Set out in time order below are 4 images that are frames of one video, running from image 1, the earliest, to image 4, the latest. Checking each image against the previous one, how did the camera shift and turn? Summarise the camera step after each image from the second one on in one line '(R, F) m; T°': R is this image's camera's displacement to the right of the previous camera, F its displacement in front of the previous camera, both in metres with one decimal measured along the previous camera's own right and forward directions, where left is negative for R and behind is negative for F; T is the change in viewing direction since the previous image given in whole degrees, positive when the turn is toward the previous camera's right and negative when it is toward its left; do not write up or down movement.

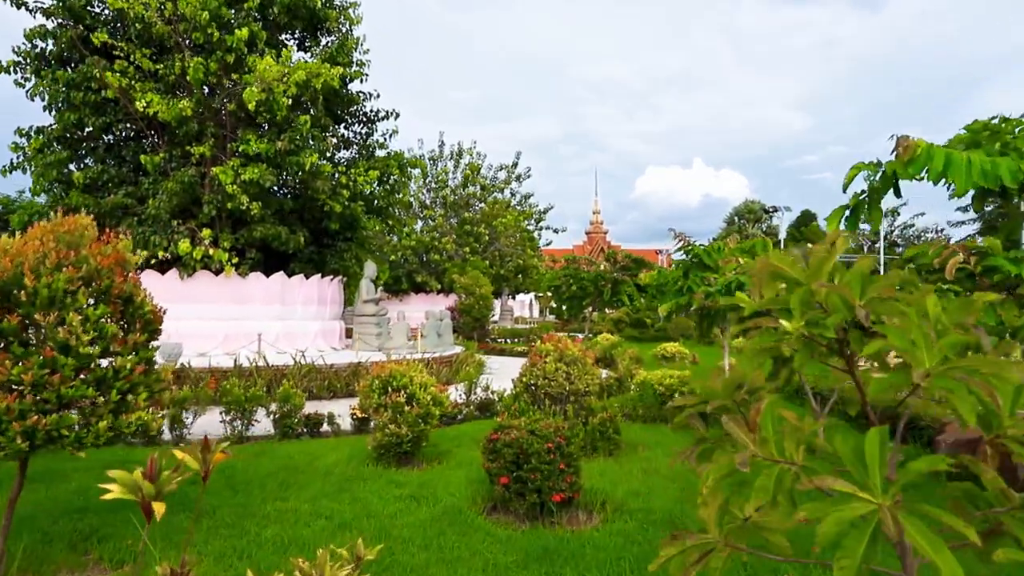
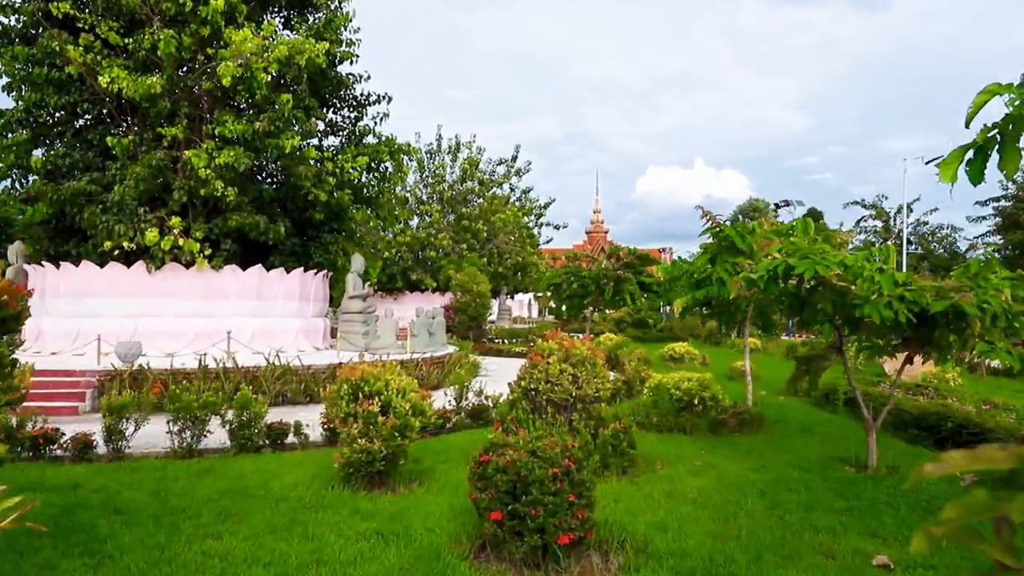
(0.0, +1.0) m; 0°
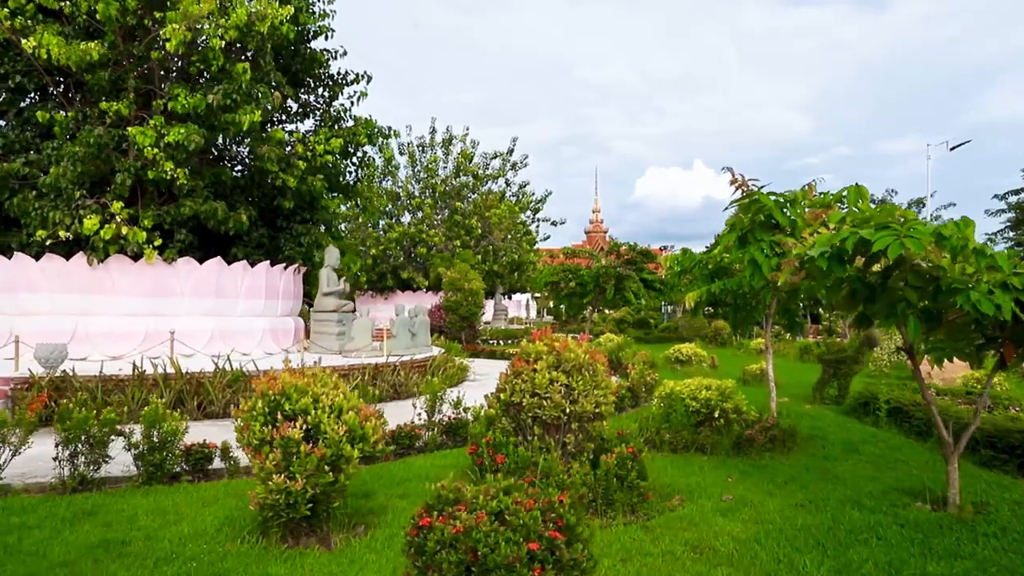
(+0.2, +1.3) m; 0°
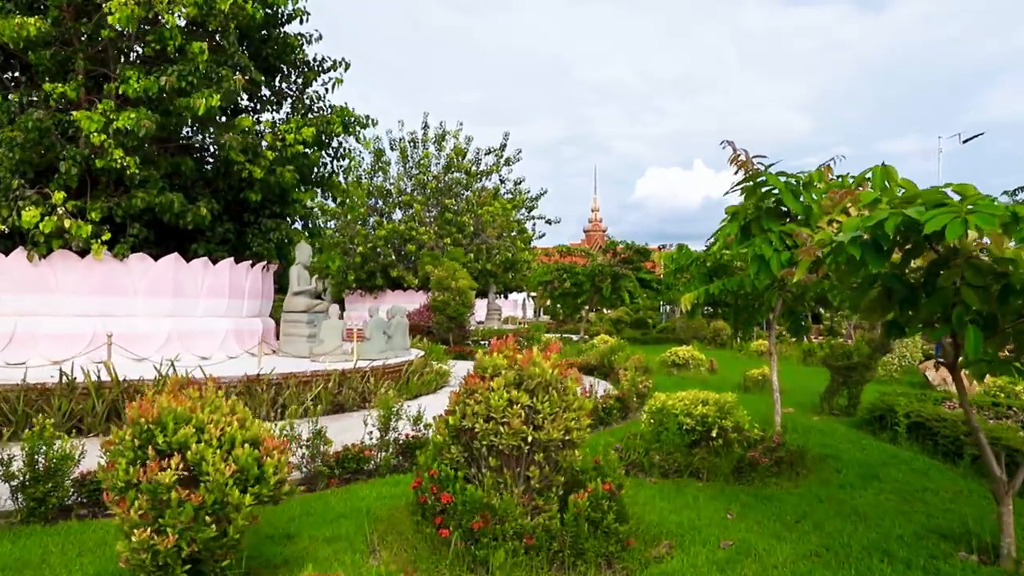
(+0.3, +0.9) m; 0°
